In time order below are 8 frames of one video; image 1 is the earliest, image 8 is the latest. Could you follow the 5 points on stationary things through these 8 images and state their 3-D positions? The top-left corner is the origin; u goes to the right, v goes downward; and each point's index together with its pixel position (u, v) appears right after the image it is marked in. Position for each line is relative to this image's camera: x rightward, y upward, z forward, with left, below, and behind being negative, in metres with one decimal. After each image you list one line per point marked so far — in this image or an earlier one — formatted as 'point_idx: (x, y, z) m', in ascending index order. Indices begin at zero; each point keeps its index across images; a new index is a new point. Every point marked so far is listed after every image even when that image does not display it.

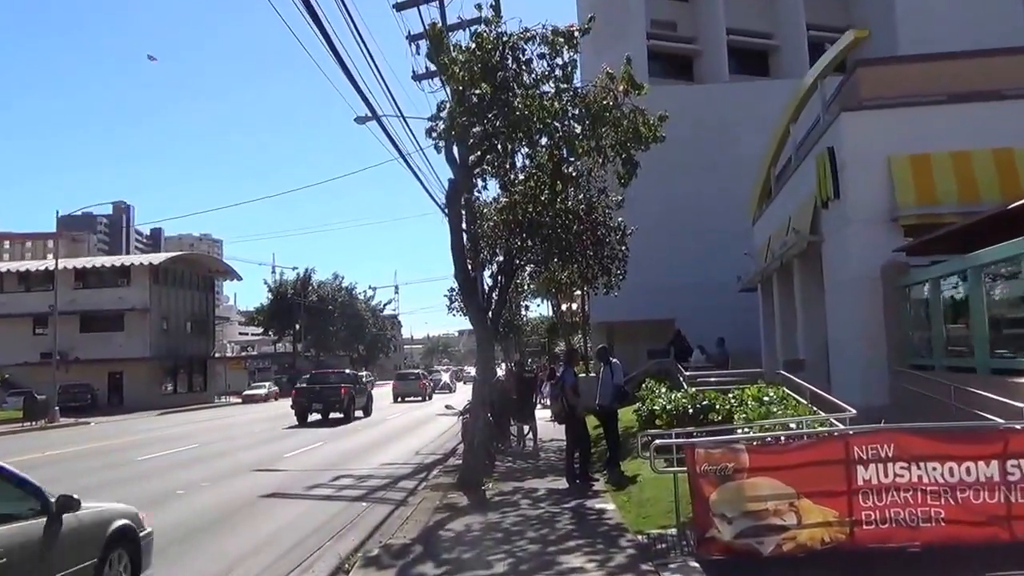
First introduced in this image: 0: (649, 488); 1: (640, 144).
0: (+1.5, -2.2, +11.8) m
1: (+1.9, +2.2, +15.5) m
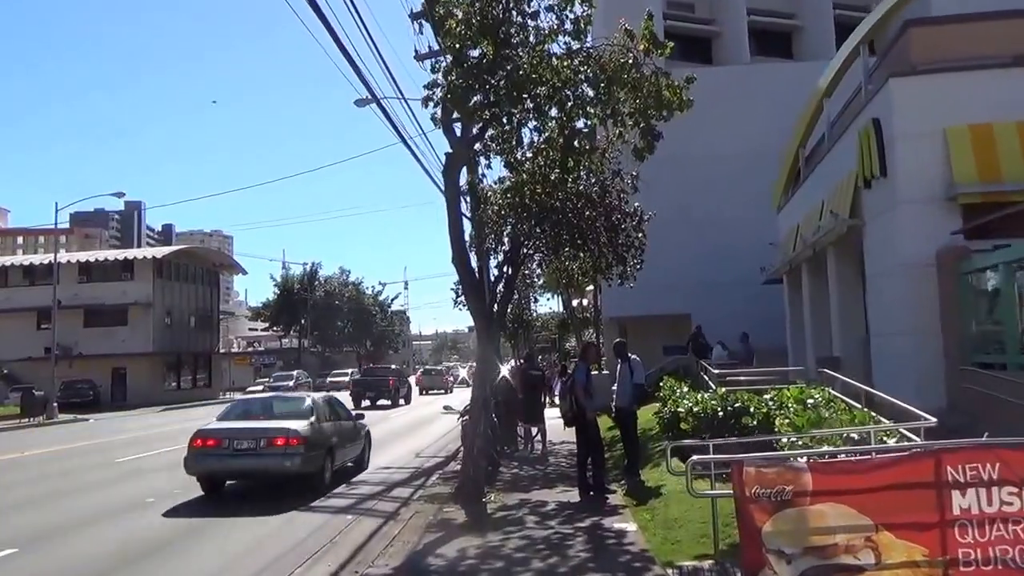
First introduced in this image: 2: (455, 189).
0: (+1.6, -2.1, +10.1) m
1: (+2.0, +2.4, +13.8) m
2: (-0.7, +1.3, +13.4) m
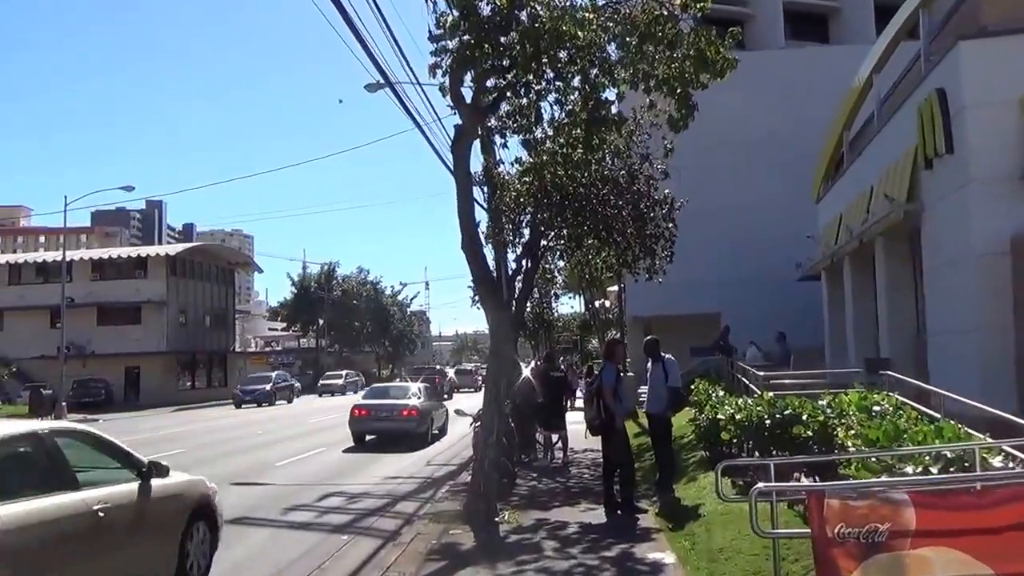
0: (+1.7, -2.0, +8.6) m
1: (+2.2, +2.5, +12.2) m
2: (-0.5, +1.4, +11.9) m
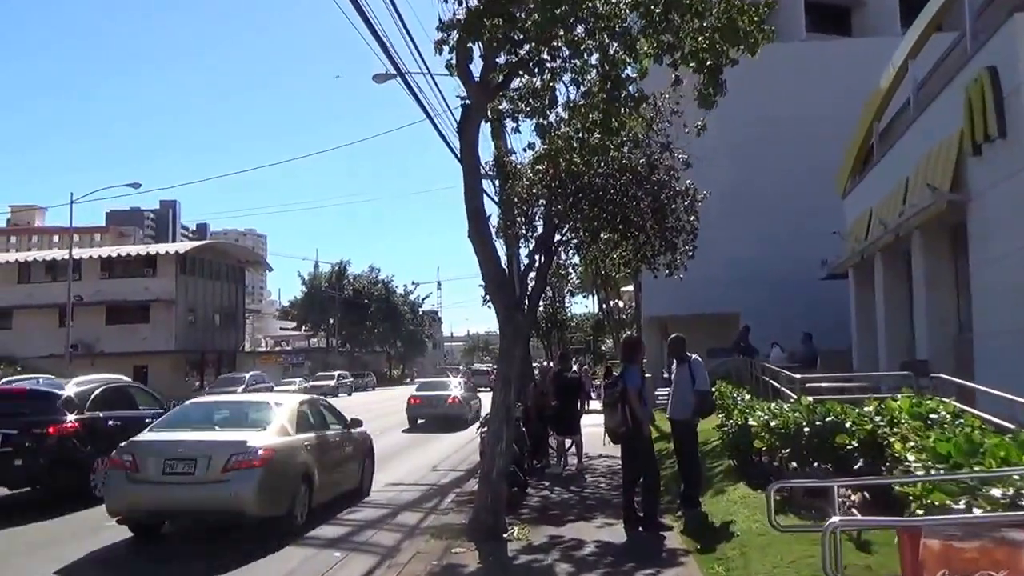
0: (+1.8, -1.9, +7.5) m
1: (+2.4, +2.6, +11.2) m
2: (-0.4, +1.5, +10.9) m
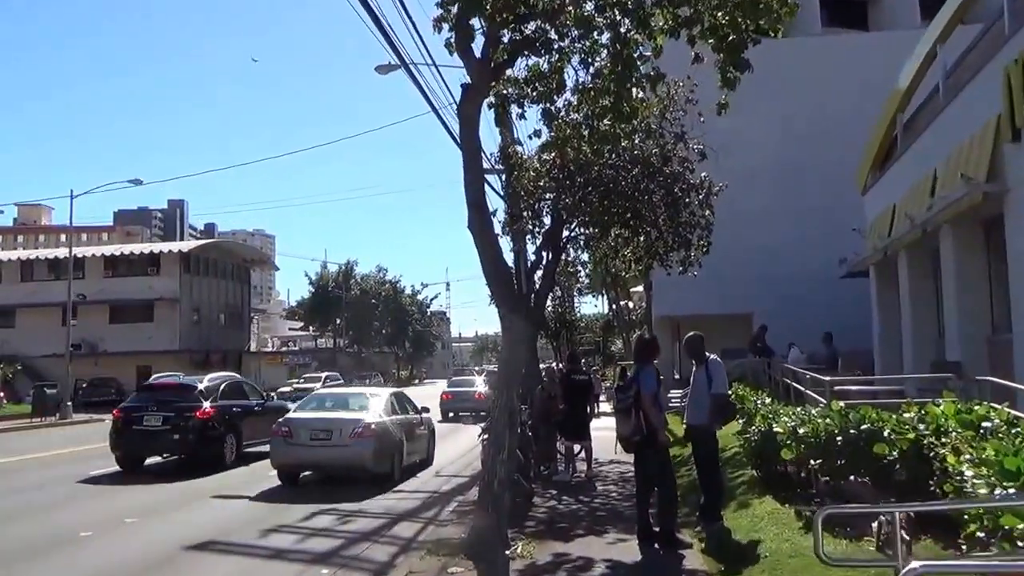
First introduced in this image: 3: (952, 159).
0: (+1.8, -1.8, +6.7) m
1: (+2.4, +2.6, +10.3) m
2: (-0.4, +1.5, +10.0) m
3: (+6.6, +1.9, +15.8) m
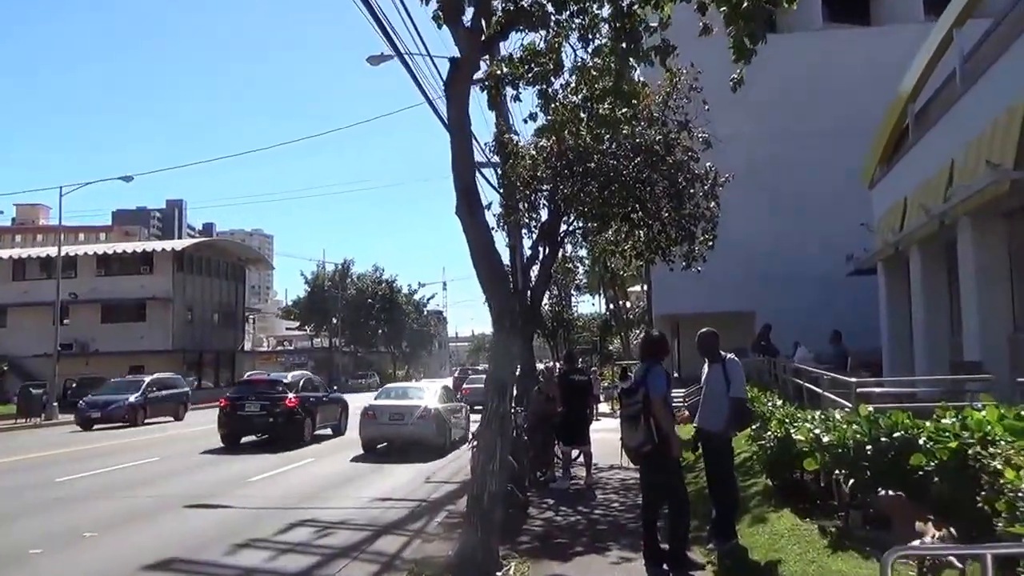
0: (+1.7, -1.8, +5.8) m
1: (+2.3, +2.7, +9.4) m
2: (-0.4, +1.6, +9.1) m
3: (+6.5, +2.0, +14.9) m
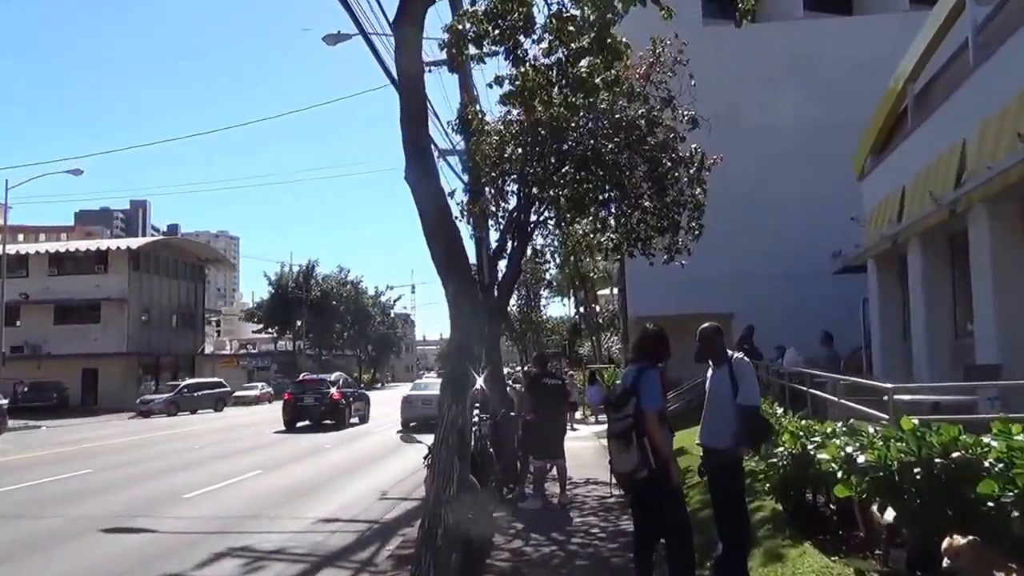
0: (+1.6, -1.7, +4.2) m
1: (+2.1, +2.8, +7.9) m
2: (-0.7, +1.7, +7.5) m
3: (+6.1, +2.1, +13.5) m
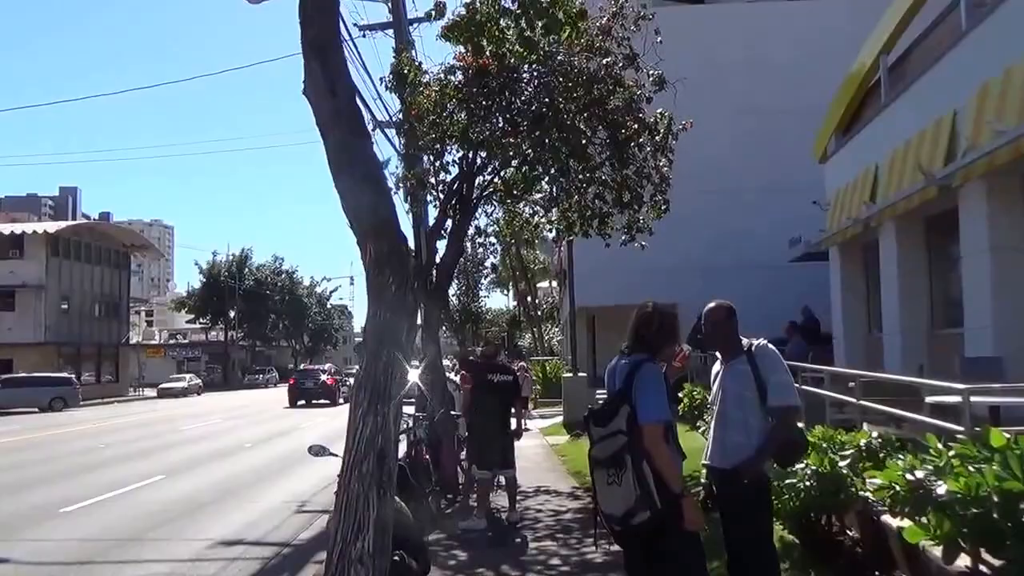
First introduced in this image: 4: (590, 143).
0: (+1.4, -1.5, +2.4) m
1: (+1.7, +2.9, +6.1) m
2: (-1.0, +1.9, +5.6) m
3: (+5.4, +2.2, +11.9) m
4: (+0.9, +1.7, +12.7) m
